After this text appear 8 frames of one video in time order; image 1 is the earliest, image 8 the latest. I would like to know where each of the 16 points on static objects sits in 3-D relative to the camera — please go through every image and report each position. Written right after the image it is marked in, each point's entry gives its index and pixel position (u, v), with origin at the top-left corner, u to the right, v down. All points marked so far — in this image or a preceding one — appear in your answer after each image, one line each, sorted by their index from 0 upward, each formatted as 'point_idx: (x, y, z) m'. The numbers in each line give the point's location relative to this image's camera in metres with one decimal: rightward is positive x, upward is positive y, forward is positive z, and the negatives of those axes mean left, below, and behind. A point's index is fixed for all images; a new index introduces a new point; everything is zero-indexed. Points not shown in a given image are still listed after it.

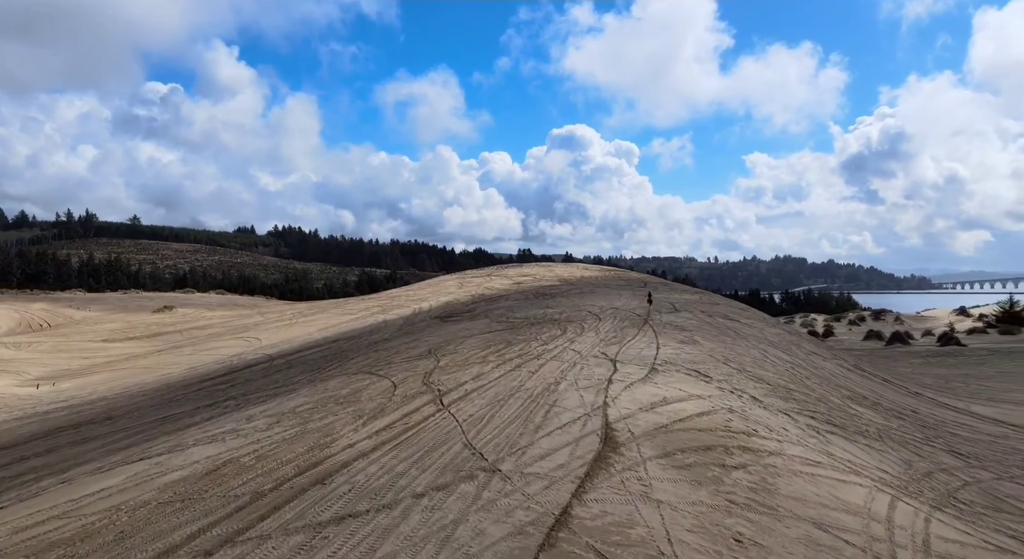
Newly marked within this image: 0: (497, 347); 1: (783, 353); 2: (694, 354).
0: (-0.3, -1.3, +10.6) m
1: (+6.0, -1.7, +12.0) m
2: (+3.2, -1.3, +9.6) m
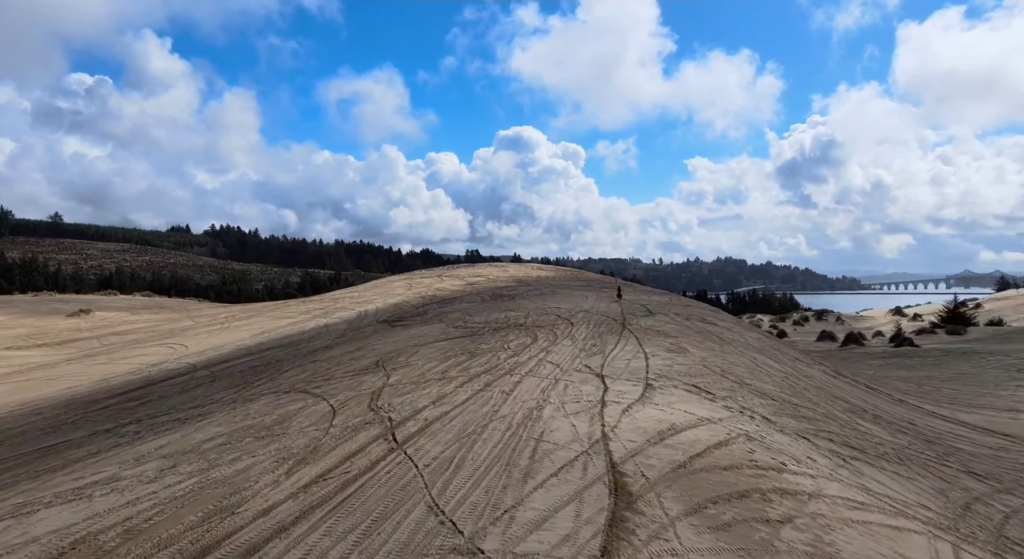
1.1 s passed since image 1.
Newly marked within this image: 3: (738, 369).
0: (-0.9, -1.3, +9.1) m
1: (+5.2, -1.7, +11.0) m
2: (+2.7, -1.3, +8.4) m
3: (+3.7, -1.5, +8.9) m
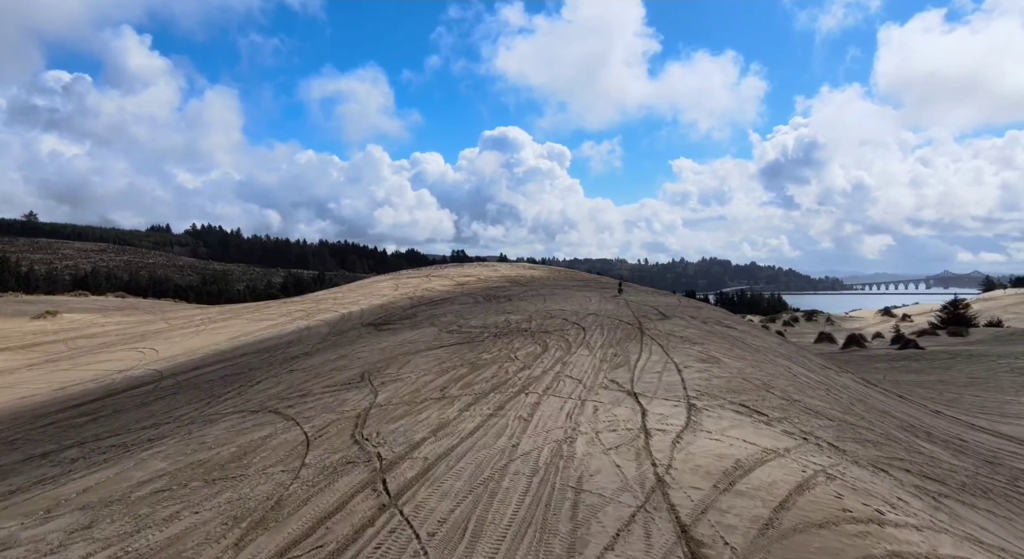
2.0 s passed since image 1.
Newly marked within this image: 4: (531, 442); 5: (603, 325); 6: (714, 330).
0: (-0.8, -1.3, +7.8) m
1: (+5.3, -1.7, +9.8) m
2: (+2.8, -1.3, +7.2) m
3: (+3.8, -1.5, +7.8) m
4: (+0.2, -1.4, +4.8) m
5: (+1.7, -0.9, +10.5) m
6: (+4.1, -1.0, +11.2) m
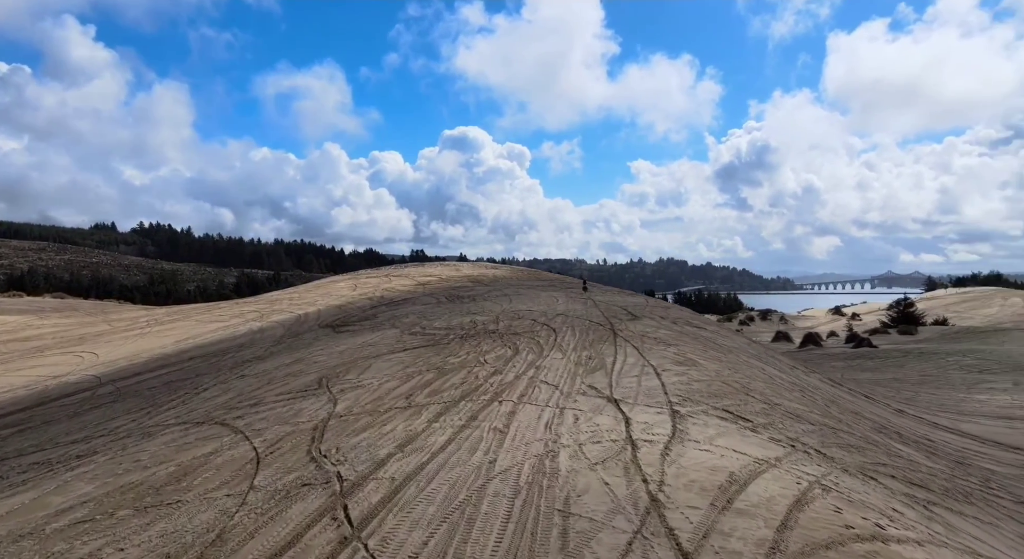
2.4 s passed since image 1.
0: (-1.2, -1.3, +7.3) m
1: (+4.7, -1.7, +9.8) m
2: (+2.5, -1.3, +6.9) m
3: (+3.4, -1.5, +7.6) m
4: (0.0, -1.4, +4.3) m
5: (+1.2, -0.9, +10.1) m
6: (+3.5, -1.0, +11.1) m
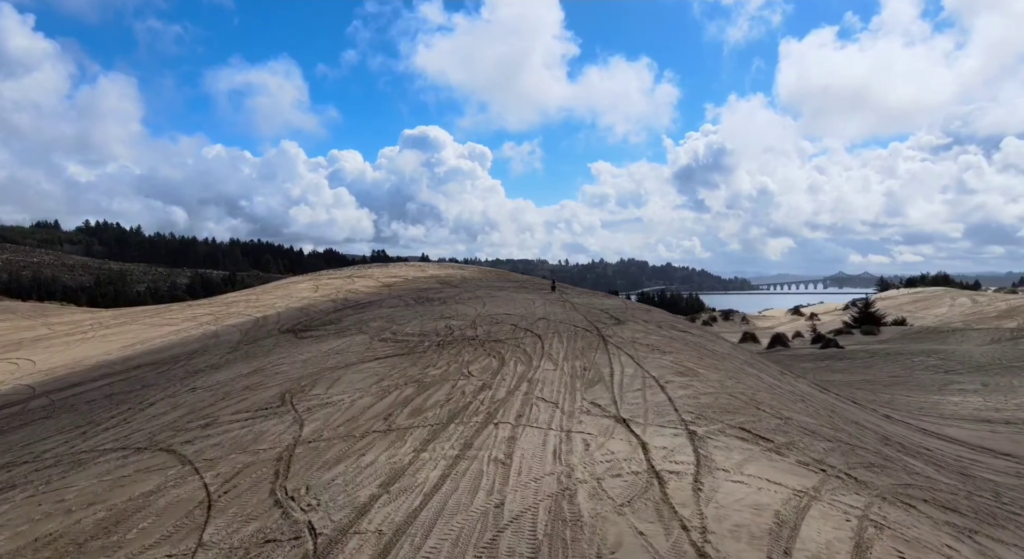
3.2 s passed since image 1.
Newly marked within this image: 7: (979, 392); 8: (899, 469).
0: (-1.3, -1.3, +6.5) m
1: (+4.4, -1.7, +9.3) m
2: (+2.4, -1.3, +6.4) m
3: (+3.3, -1.5, +7.1) m
4: (0.0, -1.4, +3.6) m
5: (+0.8, -0.9, +9.5) m
6: (+3.1, -1.1, +10.6) m
7: (+14.9, -3.6, +17.5) m
8: (+4.4, -2.1, +6.2) m
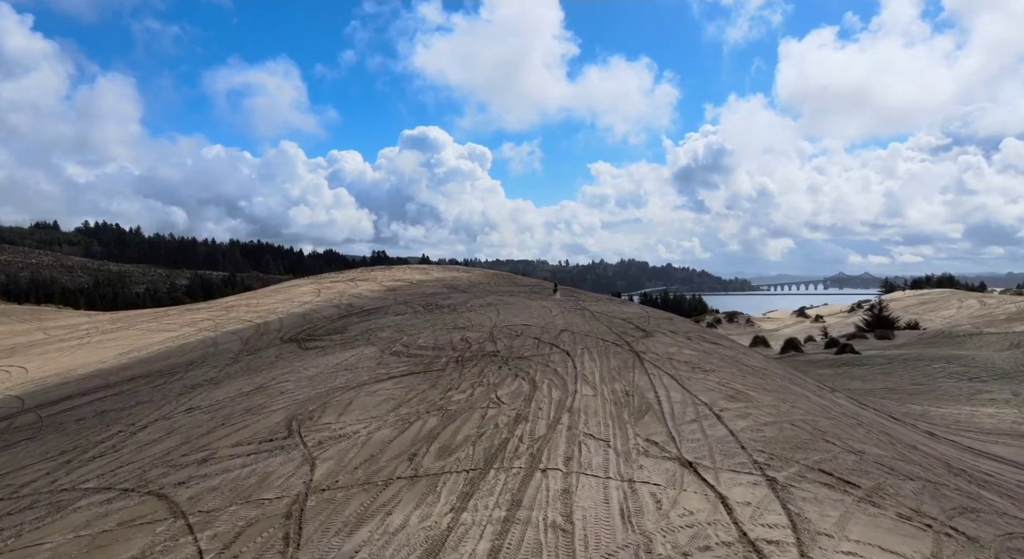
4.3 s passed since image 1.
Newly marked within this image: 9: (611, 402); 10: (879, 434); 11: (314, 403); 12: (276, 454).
0: (-0.9, -1.5, +5.7) m
1: (+4.8, -1.9, +8.6) m
2: (+2.7, -1.5, +5.7) m
3: (+3.6, -1.7, +6.4) m
4: (+0.4, -1.6, +2.9) m
5: (+1.2, -1.1, +8.7) m
6: (+3.5, -1.3, +9.8) m
7: (+15.2, -3.7, +16.7) m
8: (+4.8, -2.3, +5.5) m
9: (+1.1, -1.3, +6.0) m
10: (+5.1, -2.1, +7.7) m
11: (-2.7, -1.7, +7.4) m
12: (-2.4, -1.8, +5.6) m
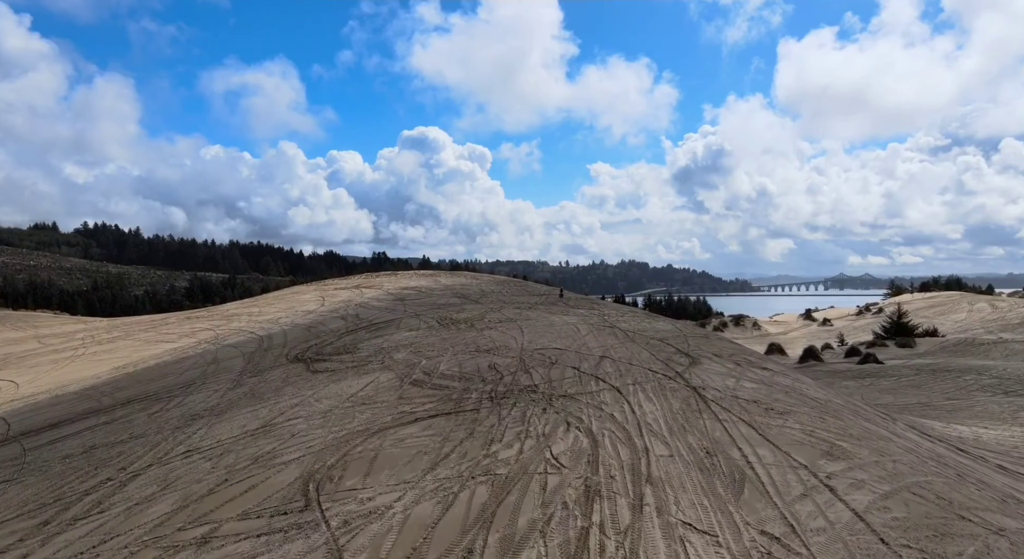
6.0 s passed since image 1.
0: (-0.3, -1.9, +4.7) m
1: (+5.4, -2.2, +7.6) m
2: (+3.3, -1.9, +4.7) m
3: (+4.2, -2.0, +5.4) m
4: (+1.0, -2.0, +1.9) m
5: (+1.8, -1.5, +7.7) m
6: (+4.1, -1.6, +8.8) m
7: (+15.8, -4.1, +15.8) m
8: (+5.4, -2.6, +4.5) m
9: (+1.6, -1.7, +5.0) m
10: (+5.7, -2.5, +6.7) m
11: (-2.1, -2.0, +6.4) m
12: (-1.9, -2.1, +4.6) m
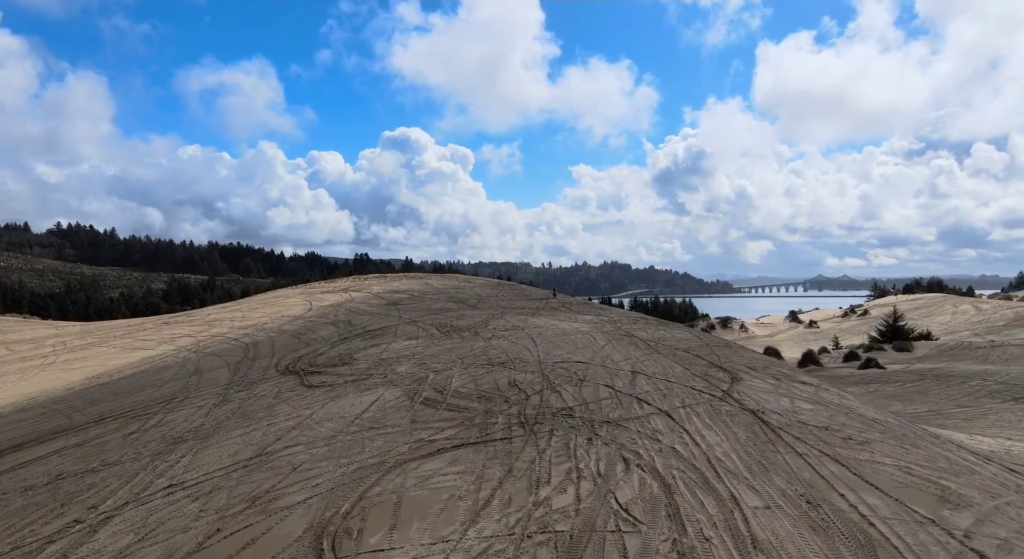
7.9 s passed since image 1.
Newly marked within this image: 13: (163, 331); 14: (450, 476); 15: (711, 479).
0: (+0.2, -2.0, +3.8) m
1: (+5.8, -2.3, +6.8) m
2: (+3.8, -2.0, +3.8) m
3: (+4.7, -2.1, +4.6) m
4: (+1.6, -2.1, +1.0) m
5: (+2.2, -1.6, +6.9) m
6: (+4.4, -1.7, +8.0) m
7: (+16.0, -4.2, +15.3) m
8: (+5.9, -2.7, +3.7) m
9: (+2.1, -1.8, +4.1) m
10: (+6.1, -2.6, +5.9) m
11: (-1.6, -2.1, +5.4) m
12: (-1.3, -2.3, +3.6) m
13: (-12.5, -2.1, +19.4) m
14: (-0.6, -2.0, +5.5) m
15: (+1.7, -1.7, +4.8) m
